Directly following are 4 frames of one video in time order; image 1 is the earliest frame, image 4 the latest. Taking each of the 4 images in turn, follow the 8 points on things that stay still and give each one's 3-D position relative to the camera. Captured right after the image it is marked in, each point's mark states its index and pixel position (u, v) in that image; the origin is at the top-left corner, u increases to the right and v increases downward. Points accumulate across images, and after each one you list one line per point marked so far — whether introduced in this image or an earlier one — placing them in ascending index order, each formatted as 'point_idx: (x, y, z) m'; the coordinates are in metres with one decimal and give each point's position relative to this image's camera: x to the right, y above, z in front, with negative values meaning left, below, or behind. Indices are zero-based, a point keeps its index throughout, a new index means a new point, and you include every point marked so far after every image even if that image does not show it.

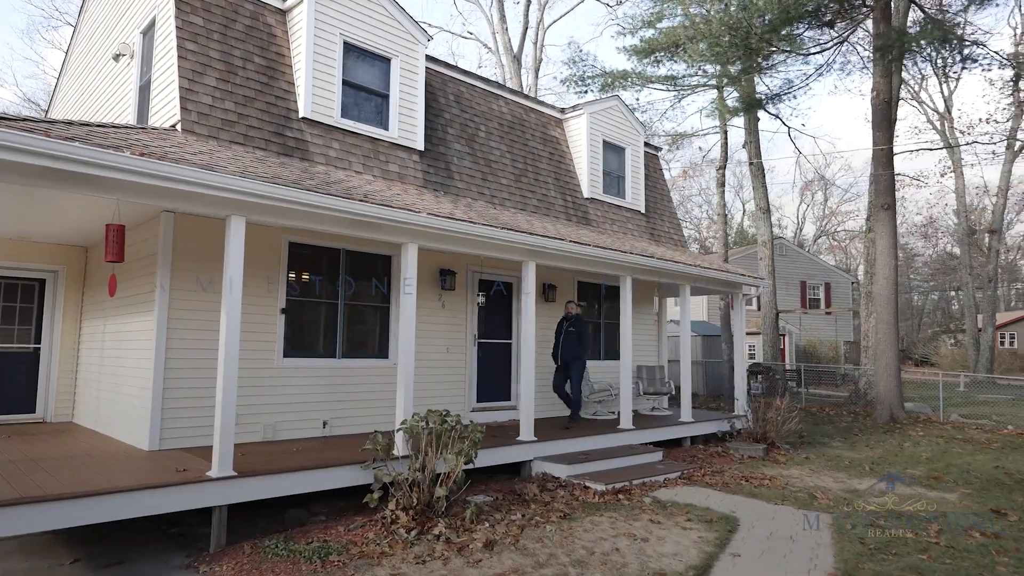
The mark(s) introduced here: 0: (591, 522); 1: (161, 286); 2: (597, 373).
0: (+0.7, -2.0, +5.5) m
1: (-3.3, 0.0, +6.1) m
2: (+1.3, -1.4, +10.4) m
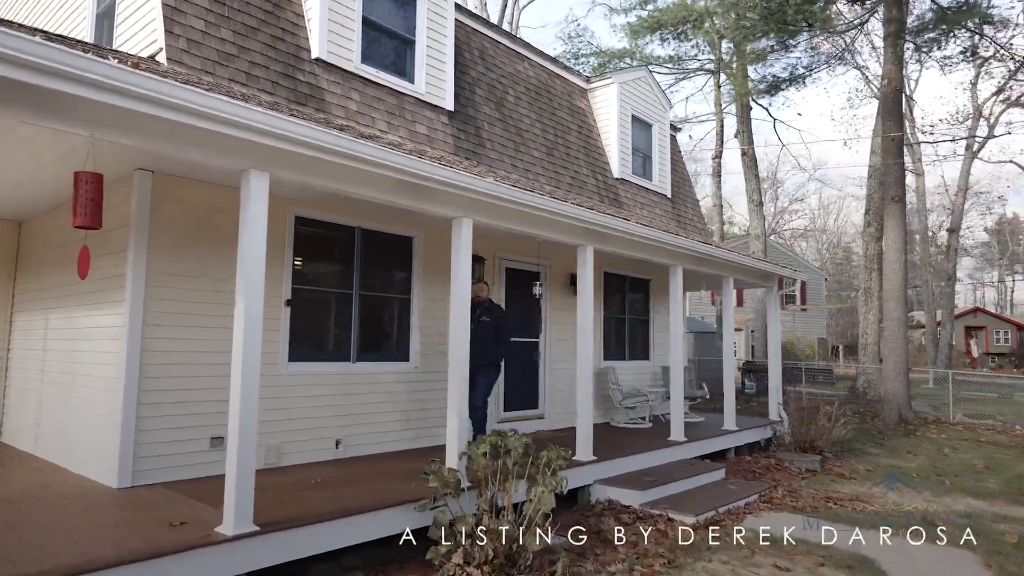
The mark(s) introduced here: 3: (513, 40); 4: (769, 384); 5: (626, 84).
0: (+1.3, -1.9, +4.3) m
1: (-2.7, +0.1, +4.6) m
2: (+1.6, -1.3, +9.3) m
3: (0.0, +3.1, +8.1) m
4: (+3.8, -1.4, +9.6) m
5: (+1.6, +2.9, +9.2) m
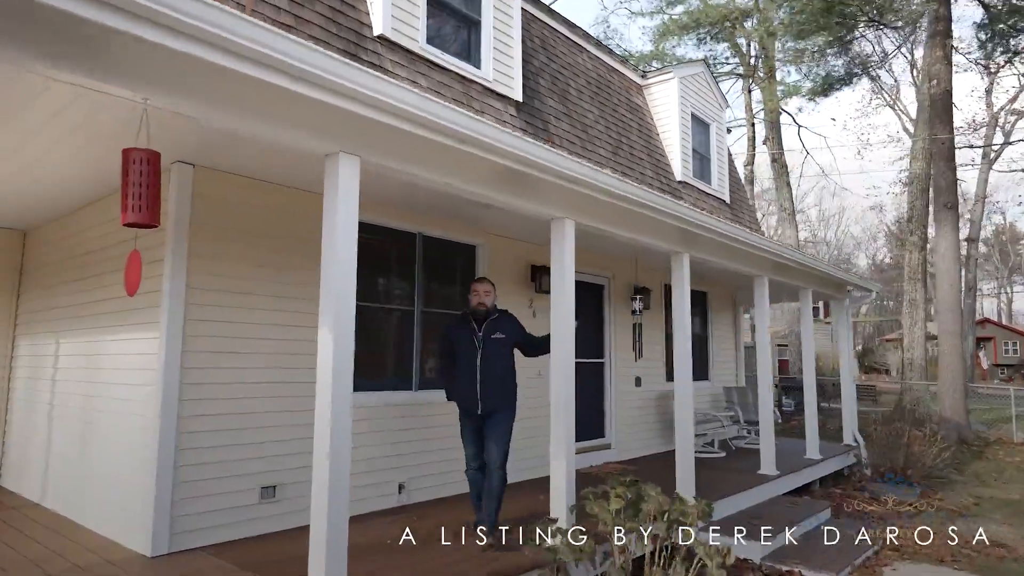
0: (+2.0, -2.0, +3.5) m
1: (-1.9, 0.0, +3.7) m
2: (+2.2, -1.4, +8.5) m
3: (+0.7, +2.9, +7.4) m
4: (+4.5, -1.6, +8.8) m
5: (+2.3, +2.7, +8.5) m
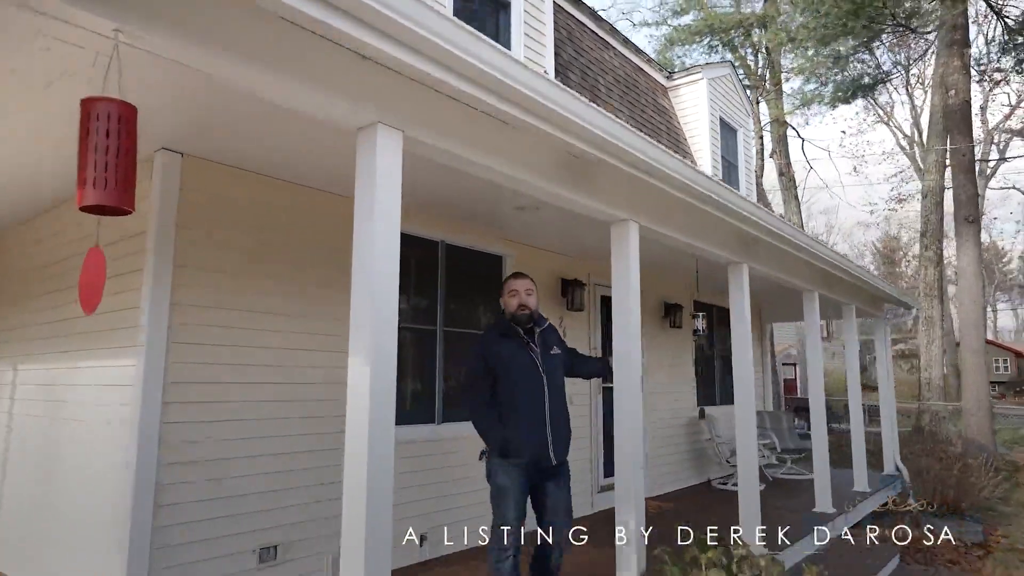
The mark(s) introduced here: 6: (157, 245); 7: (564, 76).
0: (+2.3, -2.0, +2.8) m
1: (-1.7, -0.1, +3.0) m
2: (+2.4, -1.6, +7.8) m
3: (+0.9, +2.8, +6.8) m
4: (+4.6, -1.8, +8.1) m
5: (+2.4, +2.5, +7.9) m
6: (-1.6, +0.2, +3.1) m
7: (+0.4, +1.8, +5.6) m
